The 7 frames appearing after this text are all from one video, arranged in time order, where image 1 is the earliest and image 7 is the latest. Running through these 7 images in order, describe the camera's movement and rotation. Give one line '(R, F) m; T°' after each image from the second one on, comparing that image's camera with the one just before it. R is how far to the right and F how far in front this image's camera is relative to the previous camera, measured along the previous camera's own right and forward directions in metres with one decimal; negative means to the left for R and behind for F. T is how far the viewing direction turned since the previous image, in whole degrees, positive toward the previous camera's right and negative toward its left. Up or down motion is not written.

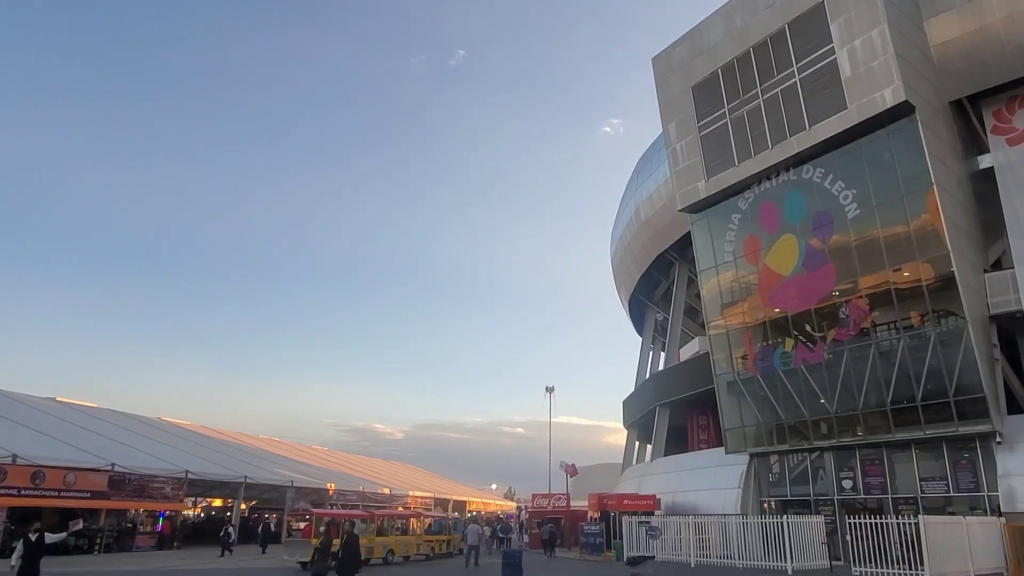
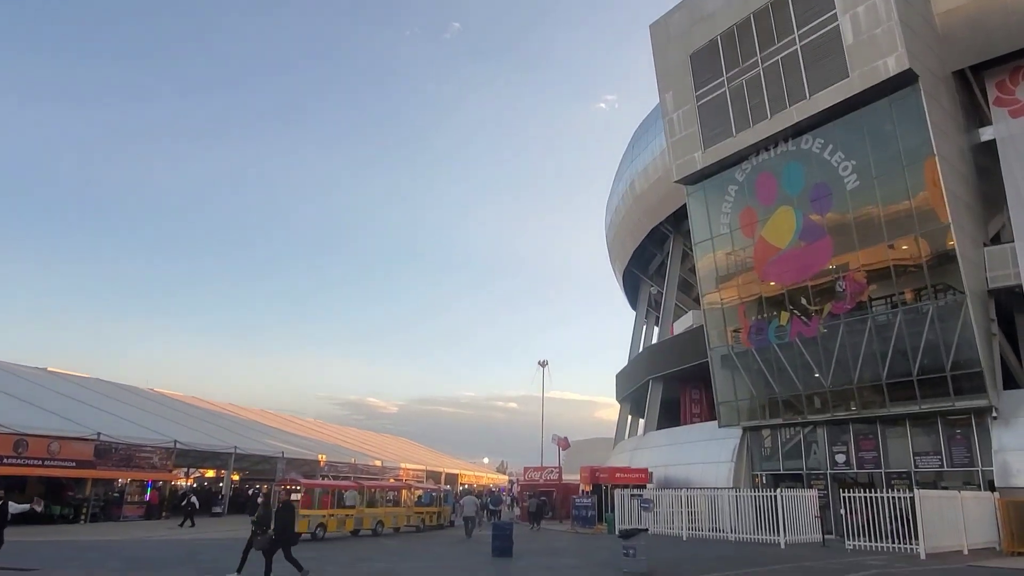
(0.0, +0.4) m; 0°
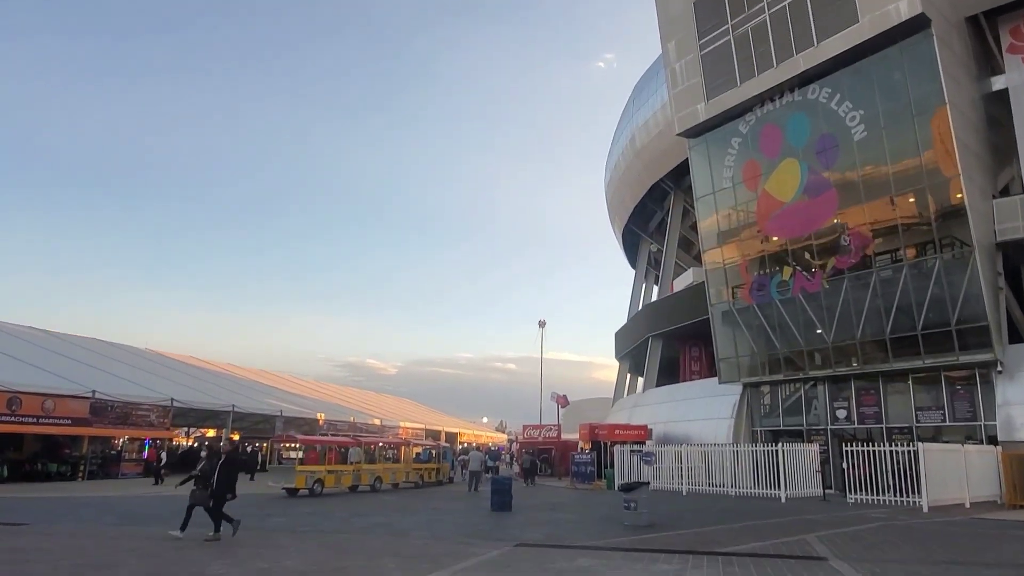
(0.0, +0.4) m; 0°
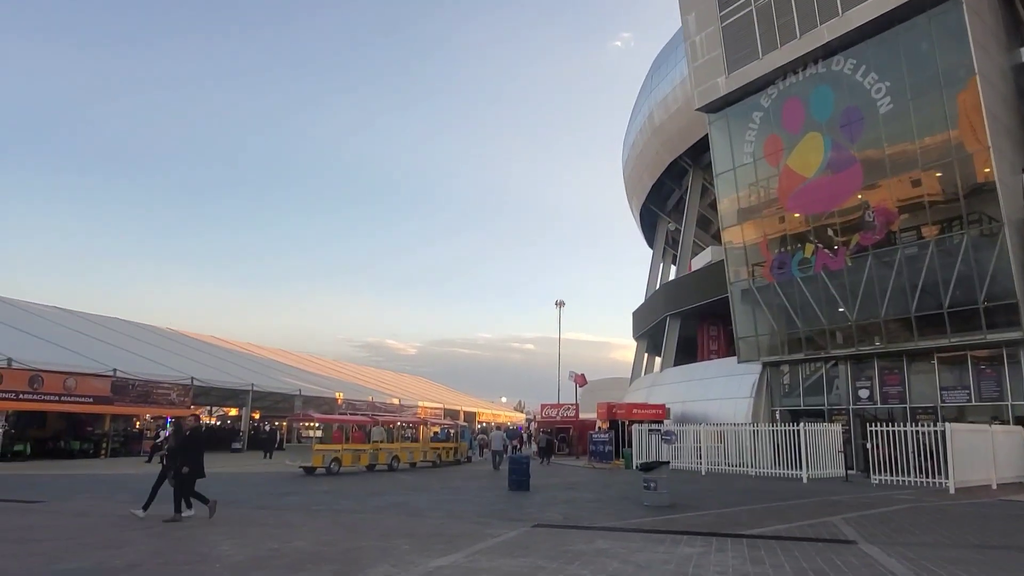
(0.0, +0.3) m; -1°
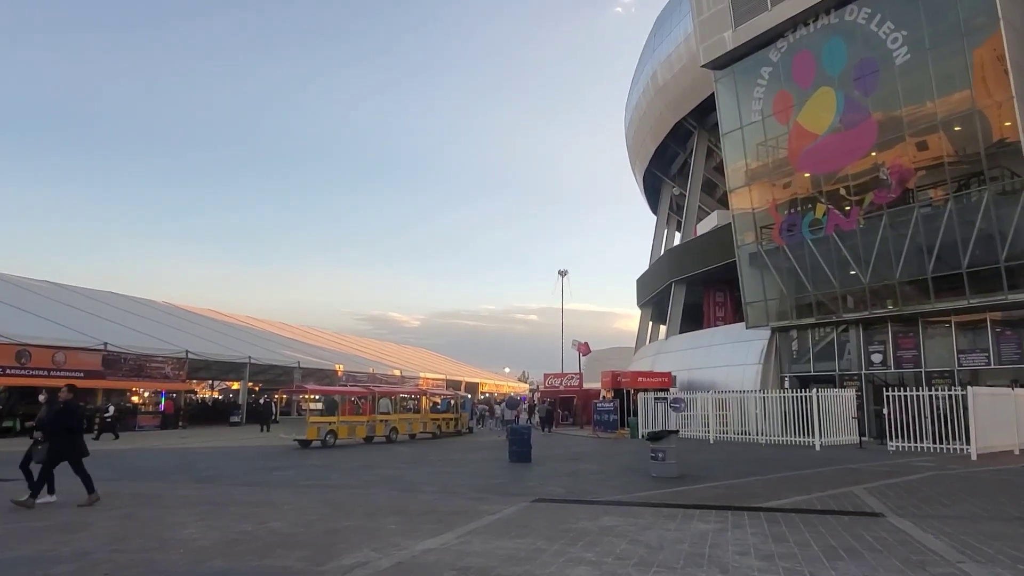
(+0.1, +0.9) m; 0°
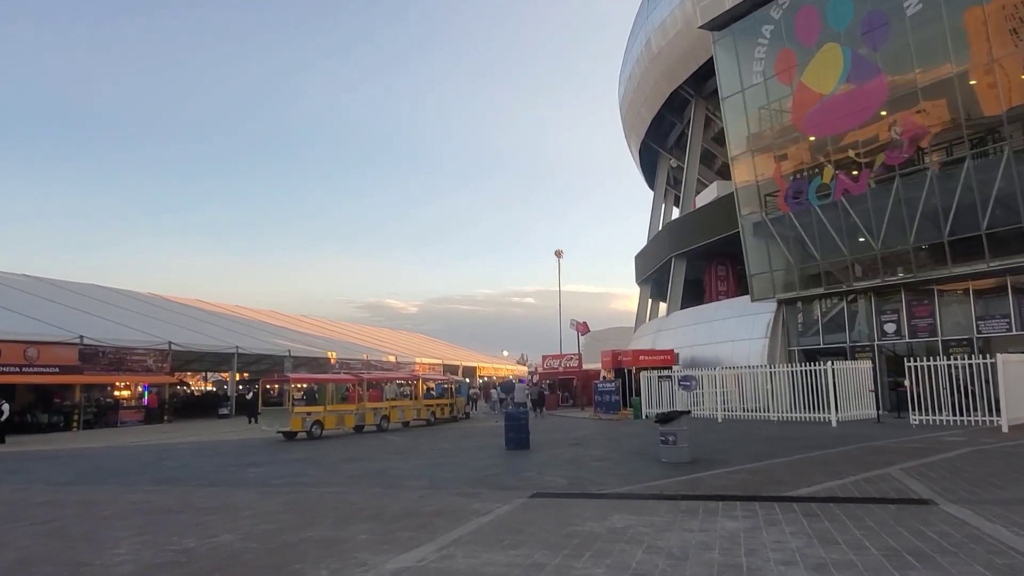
(+0.1, +1.2) m; 0°
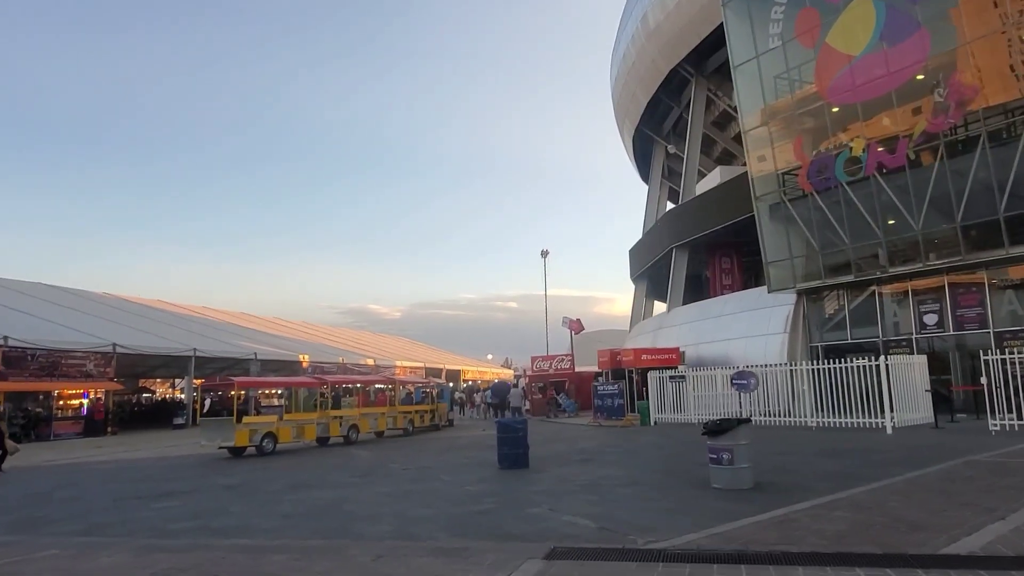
(-0.2, +3.1) m; +1°
